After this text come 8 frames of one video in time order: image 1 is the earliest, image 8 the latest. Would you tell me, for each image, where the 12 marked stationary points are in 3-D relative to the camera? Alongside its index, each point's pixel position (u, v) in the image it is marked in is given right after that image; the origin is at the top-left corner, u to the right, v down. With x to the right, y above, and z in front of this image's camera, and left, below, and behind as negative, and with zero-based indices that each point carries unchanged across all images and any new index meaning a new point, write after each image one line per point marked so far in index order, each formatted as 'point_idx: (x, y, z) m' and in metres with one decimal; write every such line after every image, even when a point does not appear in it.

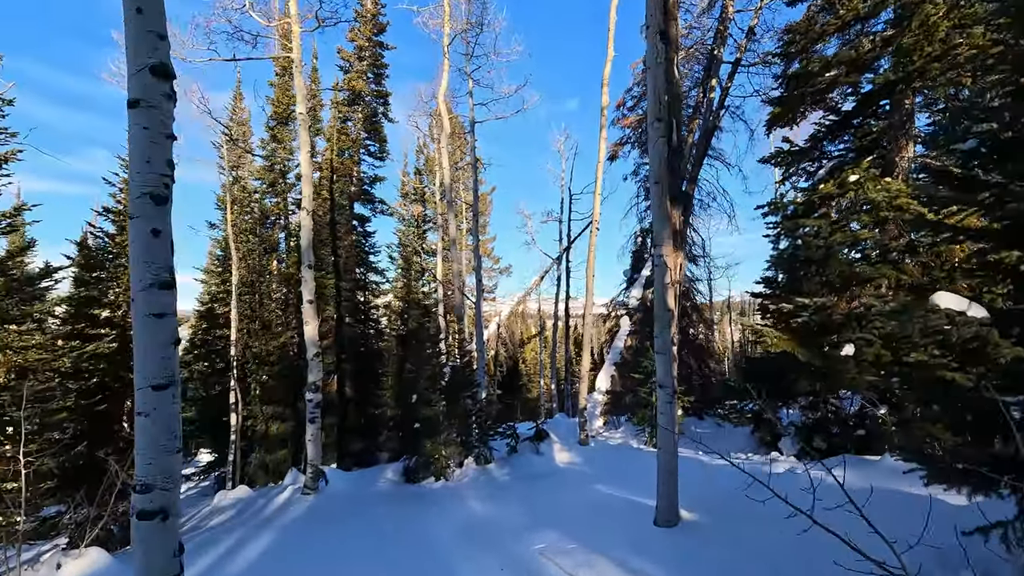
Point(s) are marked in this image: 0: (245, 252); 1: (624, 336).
0: (-10.0, +1.3, +19.8) m
1: (+3.1, -1.3, +14.6) m
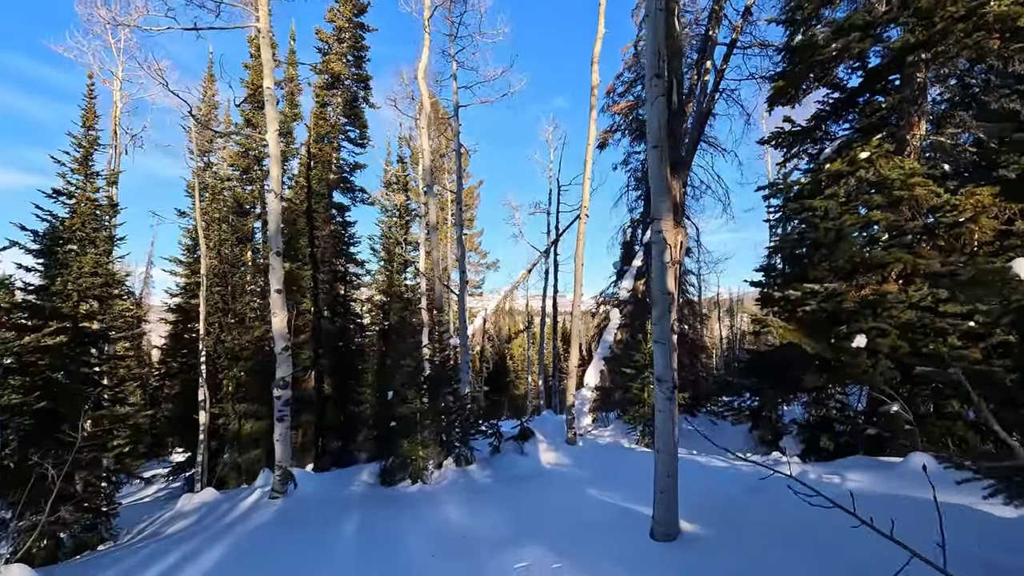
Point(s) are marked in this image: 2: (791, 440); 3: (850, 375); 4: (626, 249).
0: (-10.5, +1.6, +18.9) m
1: (+2.7, -1.1, +13.9) m
2: (+4.4, -2.4, +8.3) m
3: (+4.2, -1.1, +6.5) m
4: (+3.5, +1.2, +16.3) m
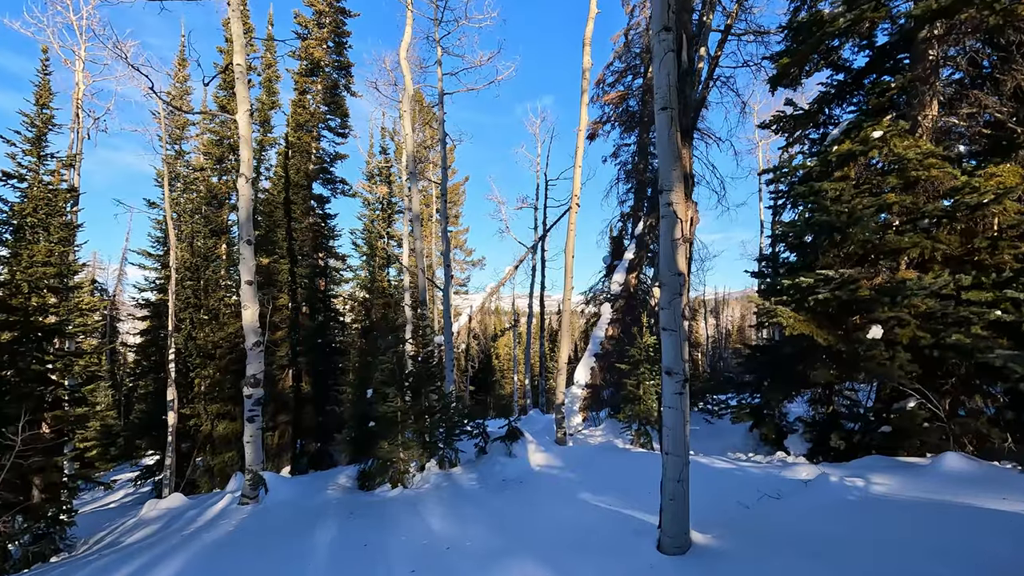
0: (-10.9, +1.8, +18.0) m
1: (+2.4, -0.9, +13.4) m
2: (+4.2, -2.2, +7.8) m
3: (+4.0, -0.9, +6.1) m
4: (+3.1, +1.4, +15.8) m
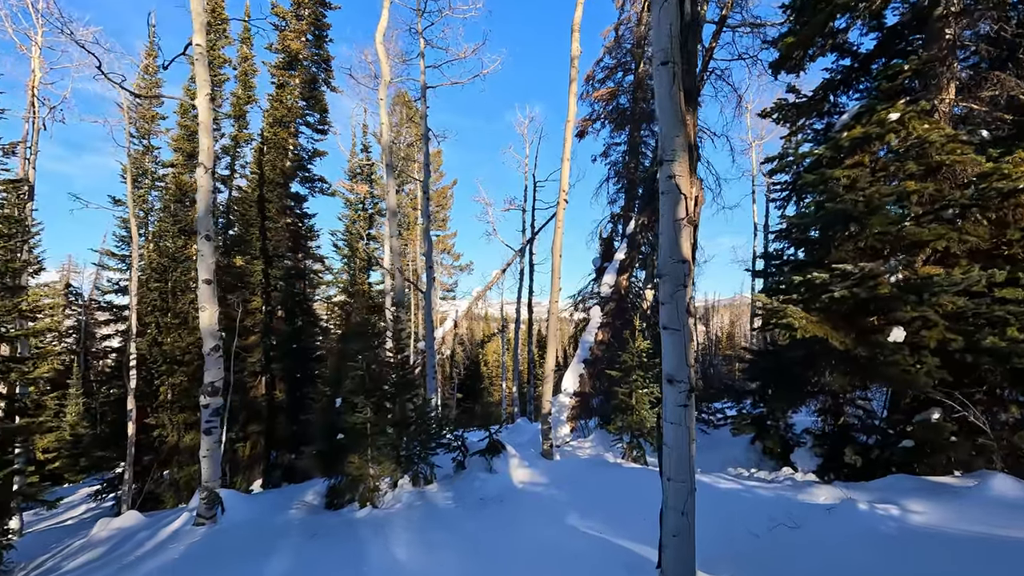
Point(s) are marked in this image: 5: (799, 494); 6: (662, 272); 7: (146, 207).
0: (-11.4, +1.7, +17.0) m
1: (+2.0, -1.0, +12.7) m
2: (+3.9, -2.2, +7.1) m
3: (+3.8, -0.9, +5.4) m
4: (+2.7, +1.3, +15.1) m
5: (+2.7, -1.9, +5.0) m
6: (+1.0, +0.1, +3.5) m
7: (-11.7, +2.6, +17.0) m
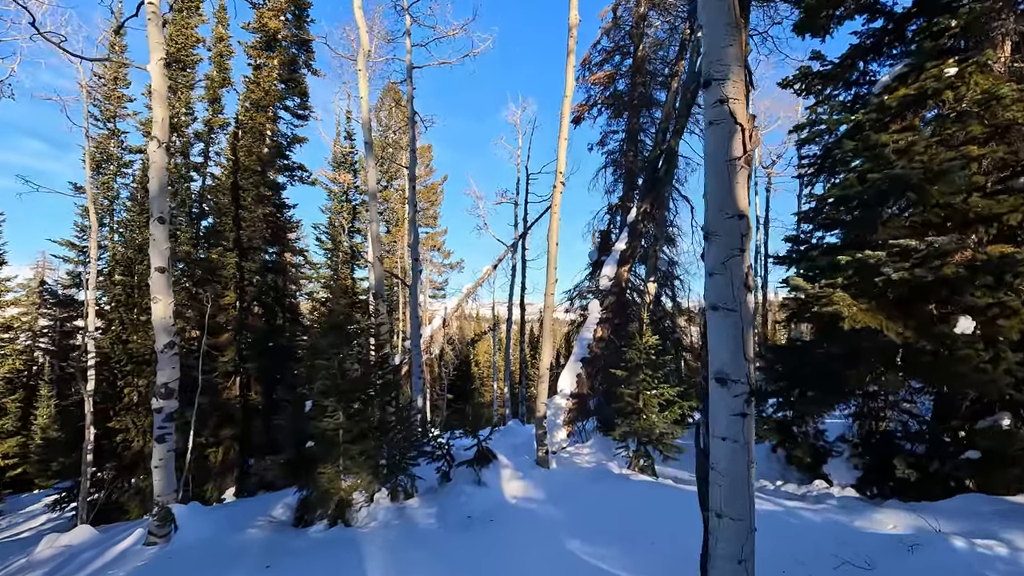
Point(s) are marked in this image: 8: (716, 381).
0: (-11.6, +1.9, +15.9) m
1: (+1.8, -0.8, +11.7) m
2: (+3.8, -2.1, +6.2) m
3: (+3.7, -0.7, +4.5) m
4: (+2.5, +1.4, +14.2) m
5: (+2.6, -1.8, +4.1) m
6: (+1.0, +0.3, +2.6) m
7: (-11.9, +2.8, +15.9) m
8: (+1.0, -0.4, +2.6) m
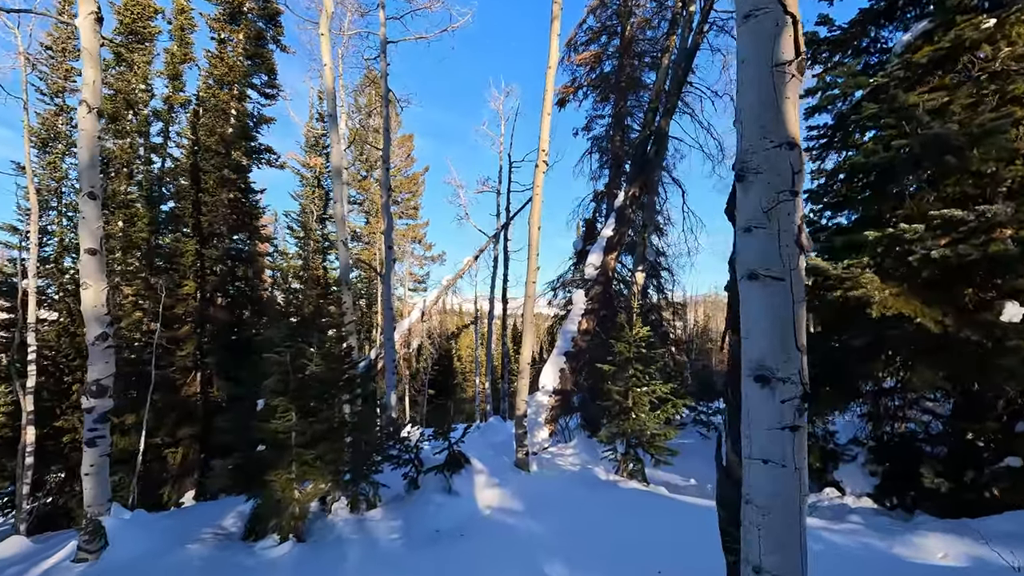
0: (-12.1, +2.2, +14.7) m
1: (+1.4, -0.6, +11.0) m
2: (+3.5, -1.9, +5.6) m
3: (+3.5, -0.6, +3.8) m
4: (+2.0, +1.7, +13.5) m
5: (+2.4, -1.6, +3.4) m
6: (+0.8, +0.4, +1.8) m
7: (-12.5, +3.1, +14.7) m
8: (+0.8, -0.3, +1.8) m
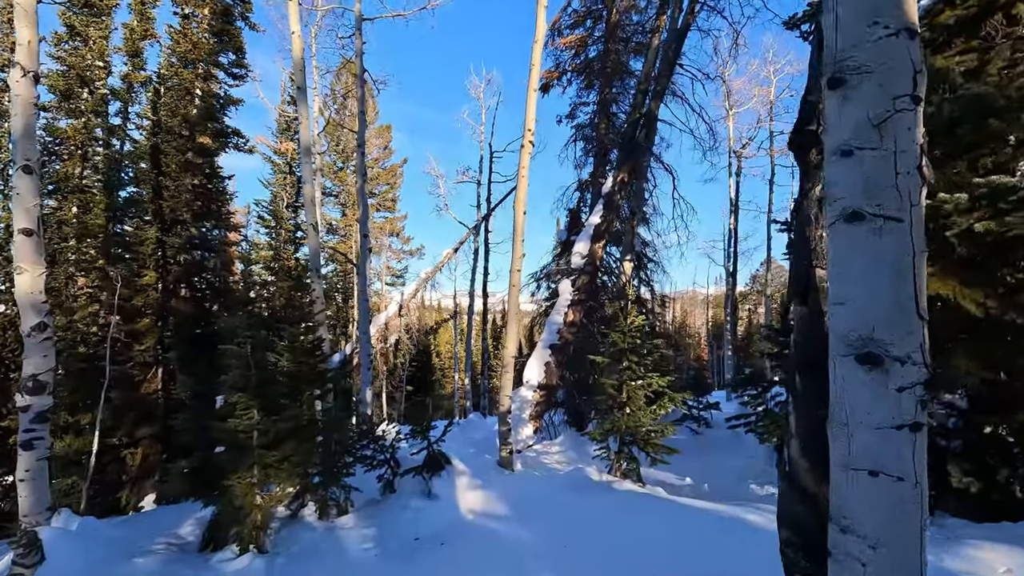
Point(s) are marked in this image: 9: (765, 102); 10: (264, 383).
0: (-12.6, +2.5, +13.7) m
1: (+1.0, -0.4, +10.5) m
2: (+3.4, -1.7, +5.2) m
3: (+3.5, -0.4, +3.4) m
4: (+1.5, +1.9, +13.0) m
5: (+2.4, -1.5, +3.0) m
6: (+0.8, +0.5, +1.3) m
7: (-12.9, +3.3, +13.6) m
8: (+0.9, -0.2, +1.3) m
9: (+9.4, +6.9, +19.8) m
10: (-2.8, -1.1, +6.1) m
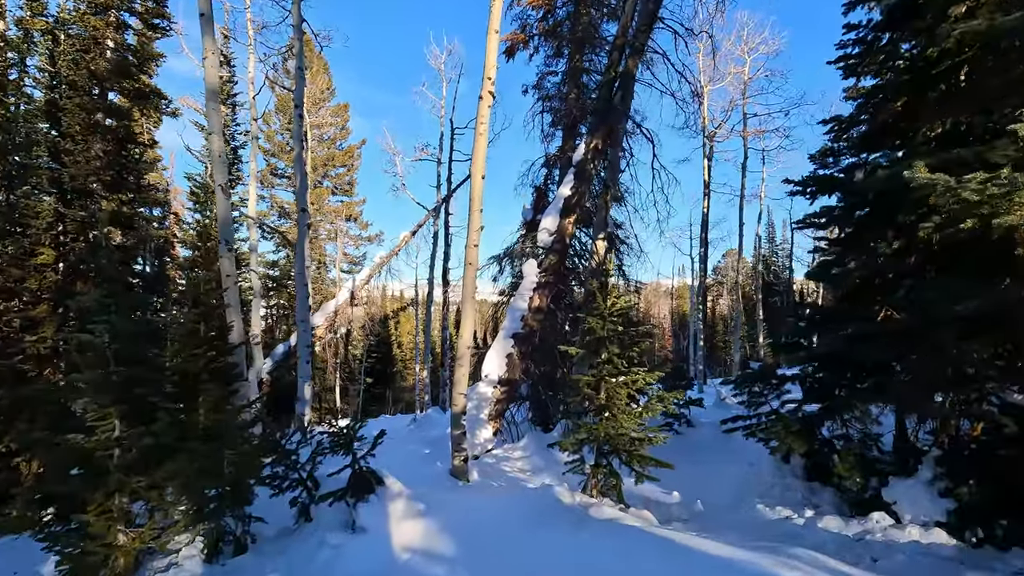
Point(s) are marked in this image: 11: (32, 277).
0: (-13.5, +2.9, +11.5) m
1: (+0.3, -0.1, +9.3) m
2: (+3.0, -1.5, +4.1) m
3: (+3.2, -0.3, +2.4) m
4: (+0.7, +2.2, +11.8) m
5: (+2.1, -1.3, +1.8) m
6: (+0.7, +0.7, +0.1) m
7: (-13.8, +3.8, +11.4) m
8: (+0.7, 0.0, +0.1) m
9: (+8.1, +7.3, +19.0) m
10: (-3.3, -0.8, +4.6) m
11: (-10.1, +0.2, +11.2) m
